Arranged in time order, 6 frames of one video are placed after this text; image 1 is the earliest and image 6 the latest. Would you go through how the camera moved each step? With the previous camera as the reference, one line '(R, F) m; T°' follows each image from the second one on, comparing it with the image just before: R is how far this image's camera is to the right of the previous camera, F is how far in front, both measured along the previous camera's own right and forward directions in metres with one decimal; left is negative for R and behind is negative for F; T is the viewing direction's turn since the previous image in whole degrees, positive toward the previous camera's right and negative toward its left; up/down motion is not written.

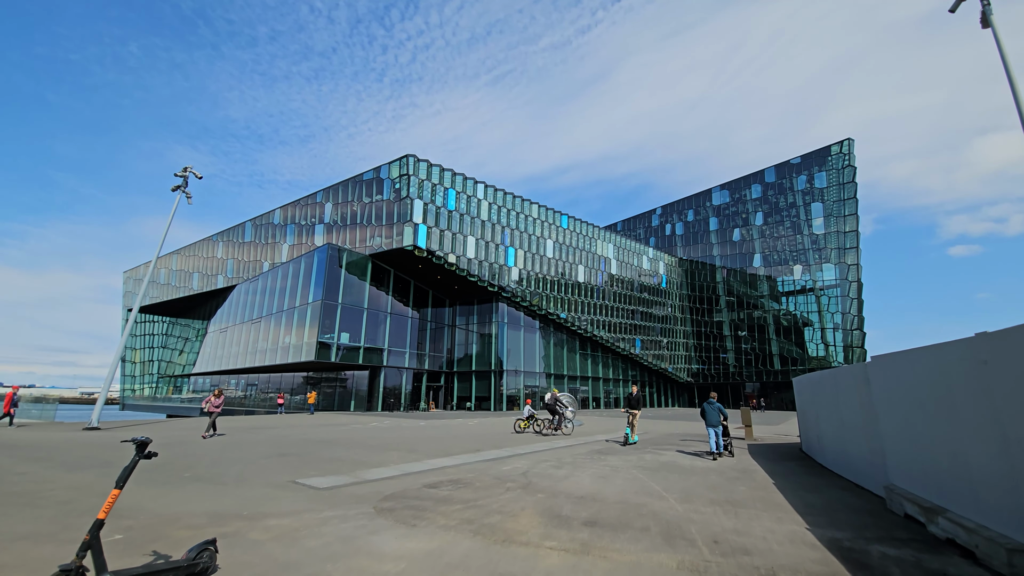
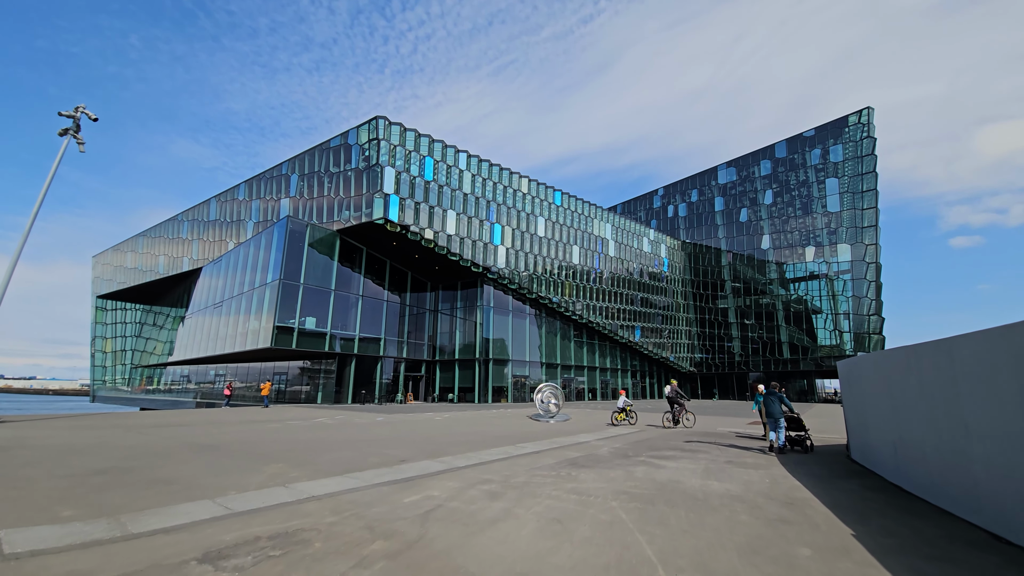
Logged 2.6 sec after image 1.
(+1.2, +3.3) m; 0°
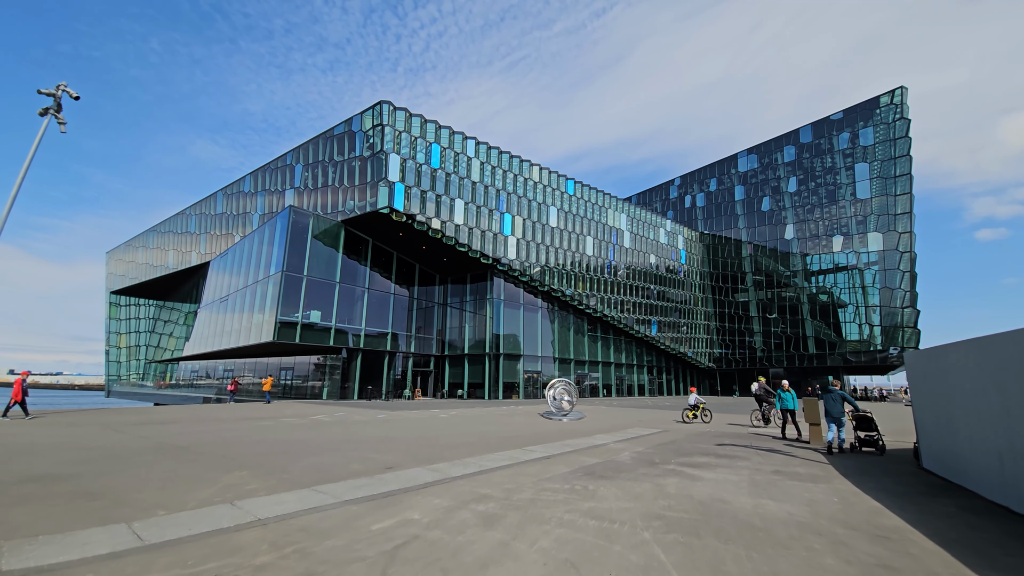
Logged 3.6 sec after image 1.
(+0.1, +1.3) m; -2°
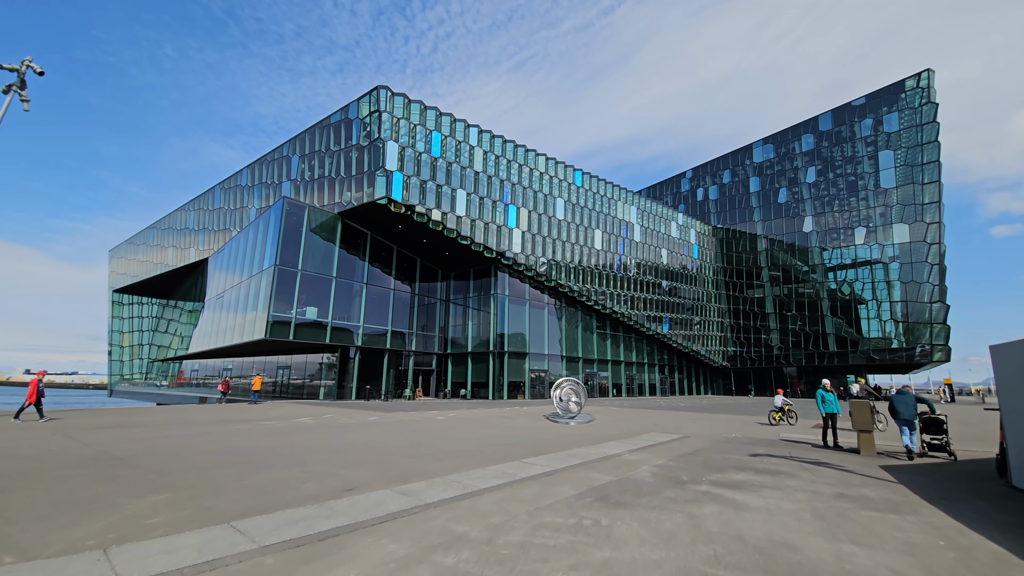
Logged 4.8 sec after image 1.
(+0.2, +1.4) m; -1°
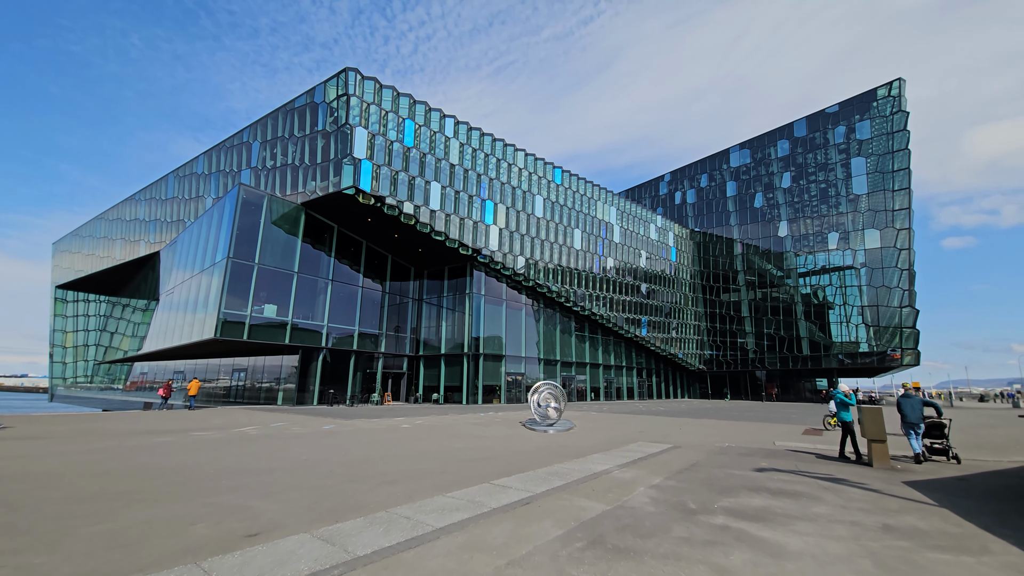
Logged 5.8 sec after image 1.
(+0.1, +1.3) m; +3°
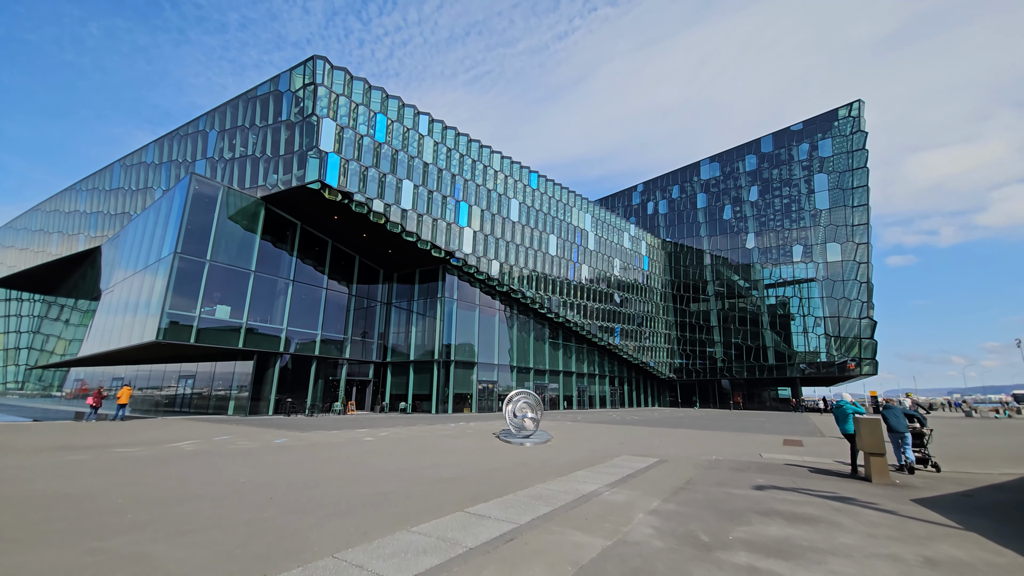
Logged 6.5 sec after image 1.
(-0.1, +0.9) m; +4°
